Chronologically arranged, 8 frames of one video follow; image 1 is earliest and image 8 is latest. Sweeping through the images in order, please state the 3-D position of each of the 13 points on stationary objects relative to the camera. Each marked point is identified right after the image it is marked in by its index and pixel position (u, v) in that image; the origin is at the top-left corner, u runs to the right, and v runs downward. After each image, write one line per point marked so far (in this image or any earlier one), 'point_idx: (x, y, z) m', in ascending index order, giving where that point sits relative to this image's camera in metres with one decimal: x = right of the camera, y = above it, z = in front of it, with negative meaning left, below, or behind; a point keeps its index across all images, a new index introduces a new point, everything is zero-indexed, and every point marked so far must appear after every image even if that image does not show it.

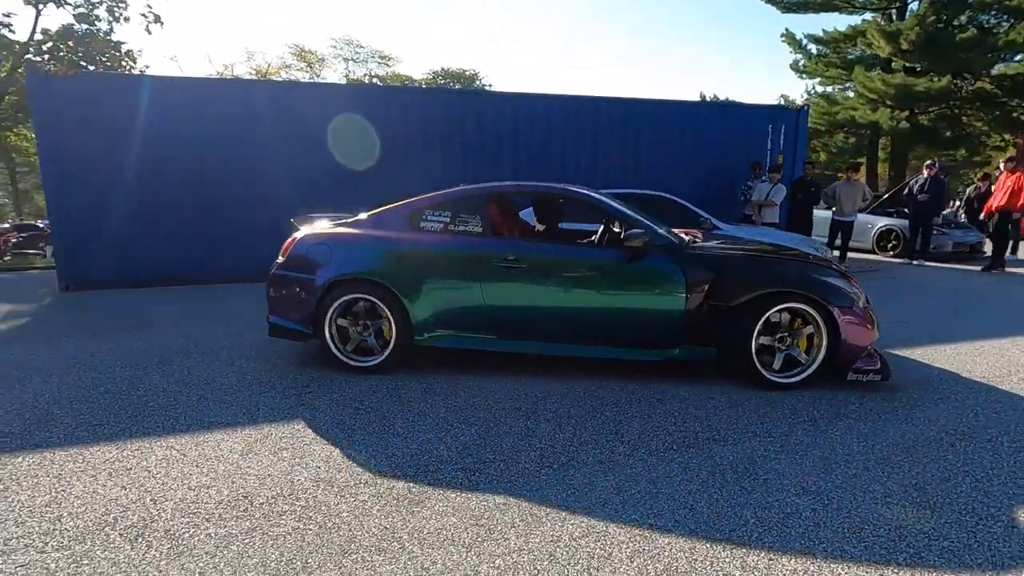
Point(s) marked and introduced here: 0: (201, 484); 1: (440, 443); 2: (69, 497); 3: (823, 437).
0: (-1.7, -1.1, +3.0) m
1: (-0.5, -1.0, +3.5) m
2: (-2.3, -1.1, +2.9) m
3: (+2.0, -1.0, +3.5) m
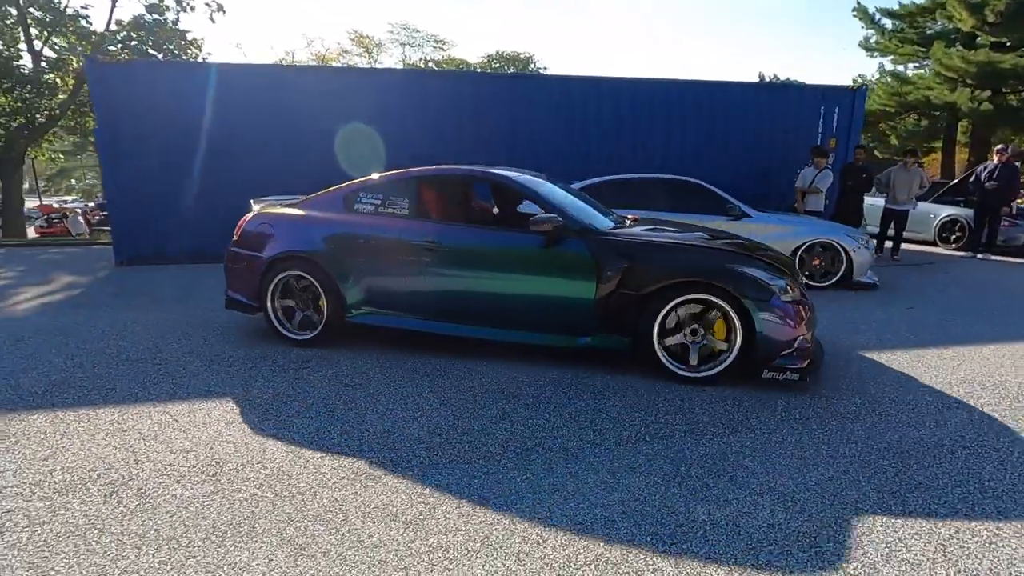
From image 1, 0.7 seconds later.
0: (-1.9, -1.0, +3.2) m
1: (-0.6, -0.9, +3.5) m
2: (-2.6, -1.0, +3.1) m
3: (+1.8, -0.9, +3.3) m
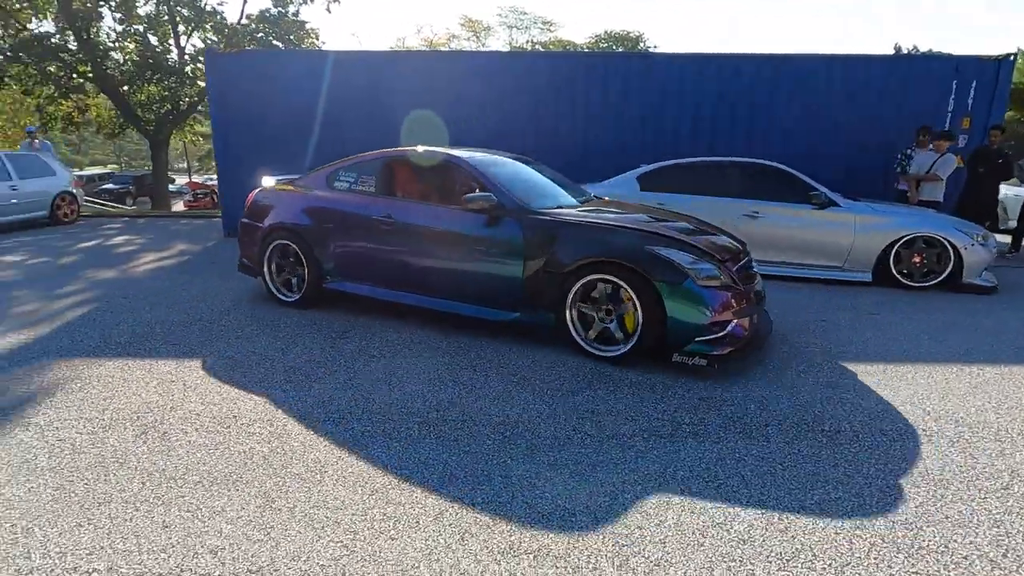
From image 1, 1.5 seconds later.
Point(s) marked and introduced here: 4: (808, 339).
0: (-2.0, -0.7, +3.5) m
1: (-0.6, -0.7, +3.6) m
2: (-2.6, -0.7, +3.6) m
3: (+1.8, -0.9, +3.0) m
4: (+2.5, -0.5, +4.7) m
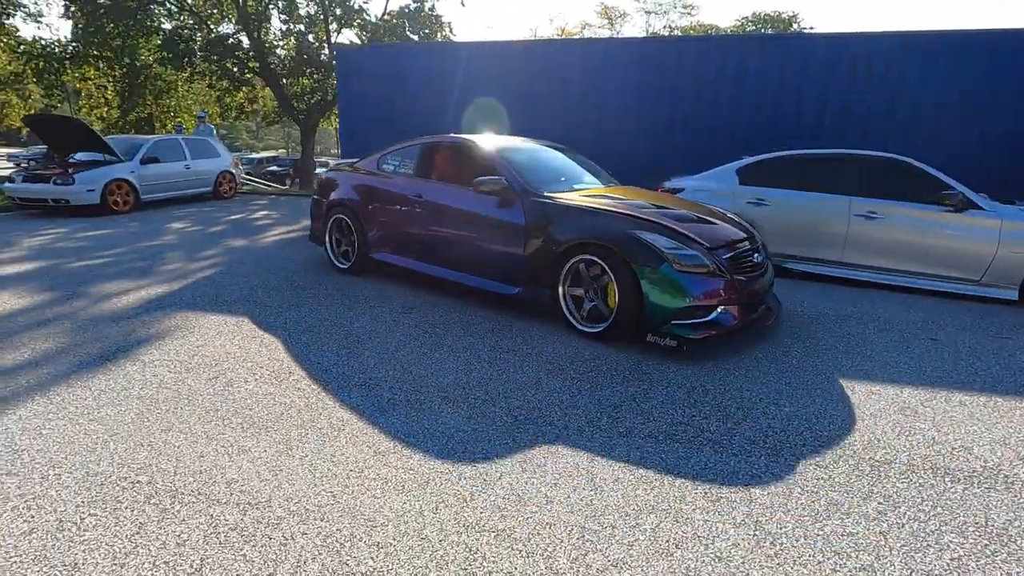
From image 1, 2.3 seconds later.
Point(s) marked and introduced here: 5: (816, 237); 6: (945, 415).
0: (-1.7, -0.5, +4.0) m
1: (-0.4, -0.6, +3.8) m
2: (-2.3, -0.4, +4.2) m
3: (+1.8, -1.0, +2.6) m
4: (+2.9, -0.6, +4.1) m
5: (+3.7, +0.6, +6.5) m
6: (+2.6, -0.8, +3.3) m
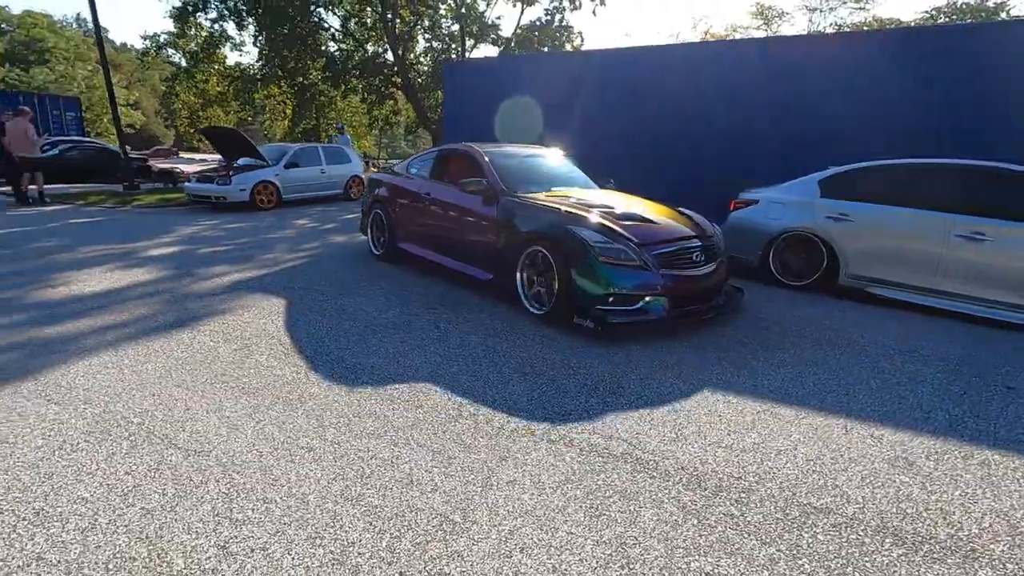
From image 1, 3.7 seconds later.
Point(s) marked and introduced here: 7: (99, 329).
0: (-1.8, -0.4, +4.5) m
1: (-0.6, -0.6, +4.0) m
2: (-2.3, -0.3, +4.9) m
3: (+1.2, -1.0, +2.3) m
4: (+2.7, -0.8, +3.5) m
5: (+4.1, +0.3, +5.6) m
6: (+2.2, -0.9, +2.8) m
7: (-3.6, -0.4, +4.7) m
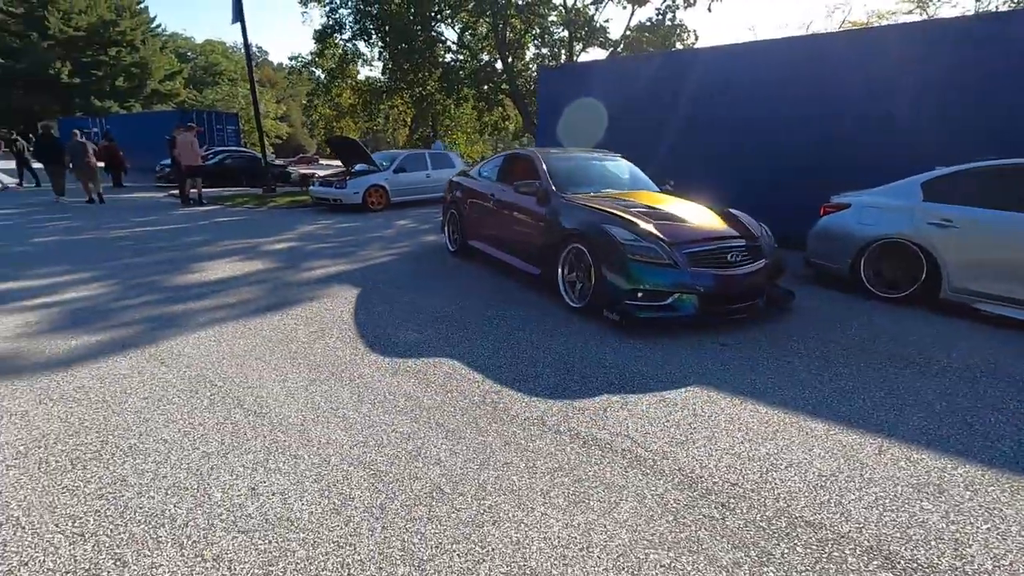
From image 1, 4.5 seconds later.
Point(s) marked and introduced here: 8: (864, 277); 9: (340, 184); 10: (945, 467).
0: (-1.4, -0.3, +5.1) m
1: (-0.3, -0.6, +4.3) m
2: (-1.8, -0.2, +5.5) m
3: (+1.1, -1.1, +2.3) m
4: (+2.8, -0.8, +3.1) m
5: (+4.6, +0.1, +4.9) m
6: (+2.2, -1.0, +2.5) m
7: (-3.1, -0.2, +5.5) m
8: (+4.0, +0.1, +6.1) m
9: (-4.6, +2.8, +14.4) m
10: (+2.2, -0.9, +2.8) m
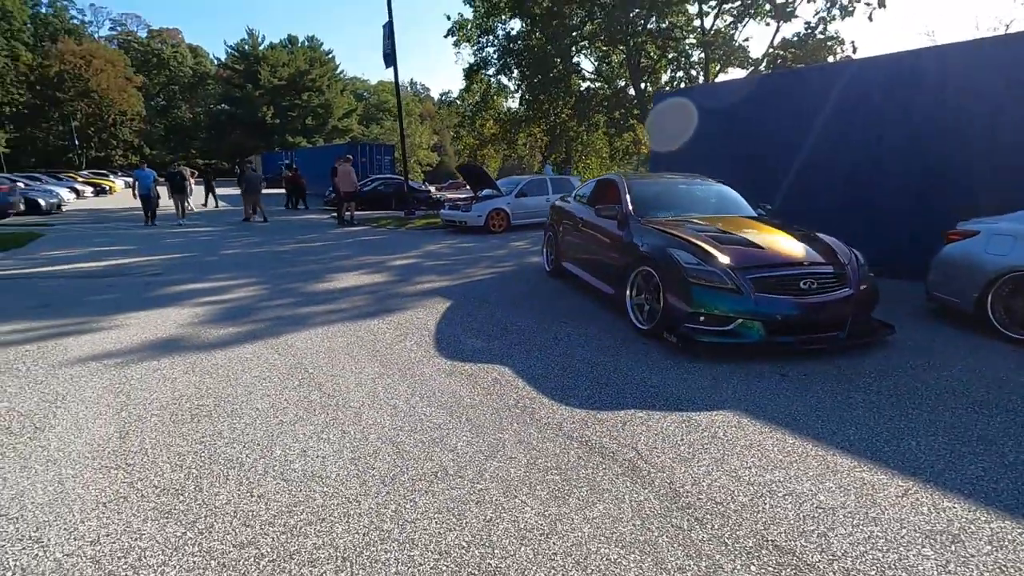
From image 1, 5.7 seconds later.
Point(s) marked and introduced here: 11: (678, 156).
0: (-0.7, -0.5, +5.7) m
1: (+0.1, -0.7, +4.6) m
2: (-1.0, -0.4, +6.2) m
3: (+0.9, -1.1, +2.3) m
4: (+2.8, -1.0, +2.7) m
5: (+5.1, -0.2, +4.0) m
6: (+2.1, -1.1, +2.2) m
7: (-2.2, -0.3, +6.6) m
8: (+4.8, -0.3, +5.3) m
9: (-1.3, +2.4, +15.6) m
10: (+2.2, -1.1, +2.5) m
11: (+3.9, +2.8, +11.7) m
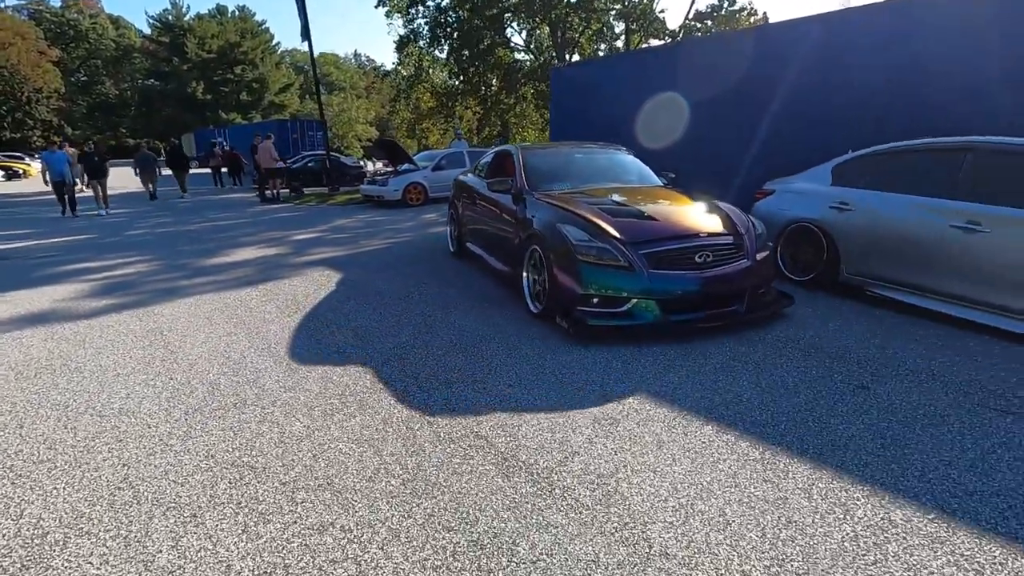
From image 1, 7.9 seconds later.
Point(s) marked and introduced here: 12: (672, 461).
0: (-2.3, -0.1, +6.2) m
1: (-1.4, -0.3, +5.2) m
2: (-2.7, 0.0, +6.7) m
3: (-0.4, -0.9, +3.0) m
4: (+1.5, -0.7, +3.5) m
5: (+3.5, +0.3, +4.9) m
6: (+0.7, -0.8, +3.0) m
7: (-3.9, 0.0, +7.0) m
8: (+3.2, +0.3, +6.2) m
9: (-3.8, +3.2, +15.9) m
10: (+0.8, -0.7, +3.3) m
11: (+1.7, +3.7, +12.4) m
12: (+0.8, -0.9, +2.7) m
